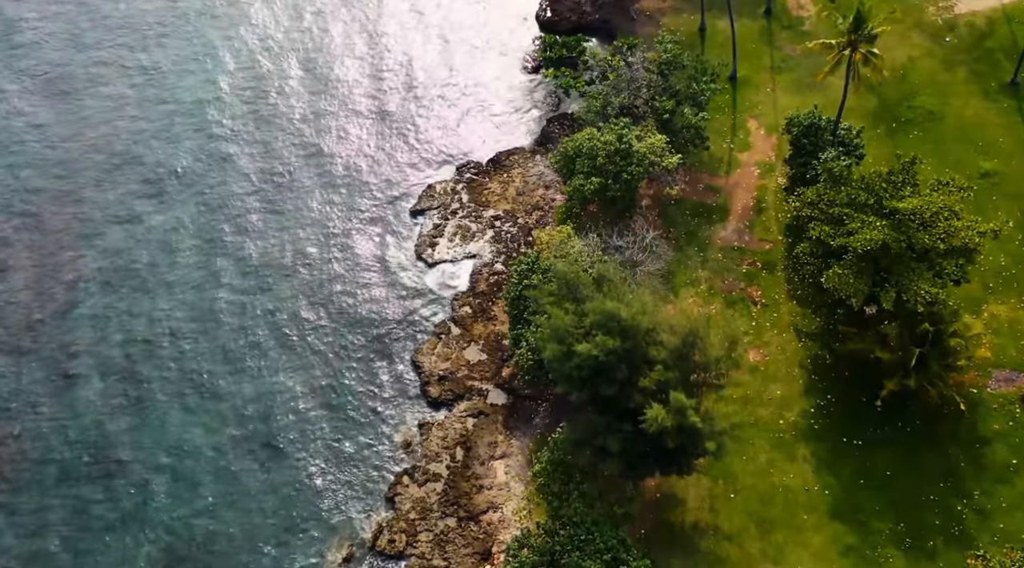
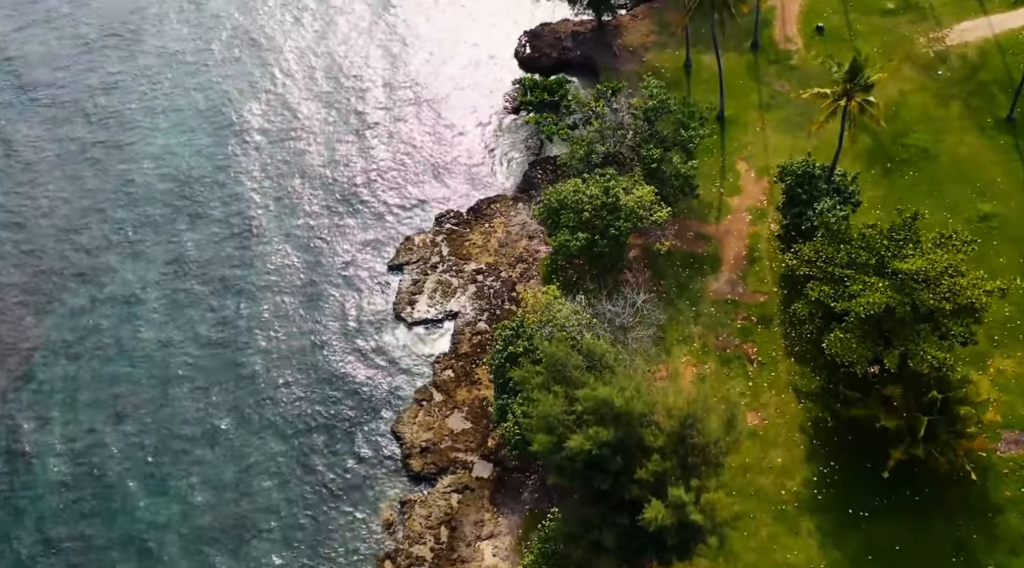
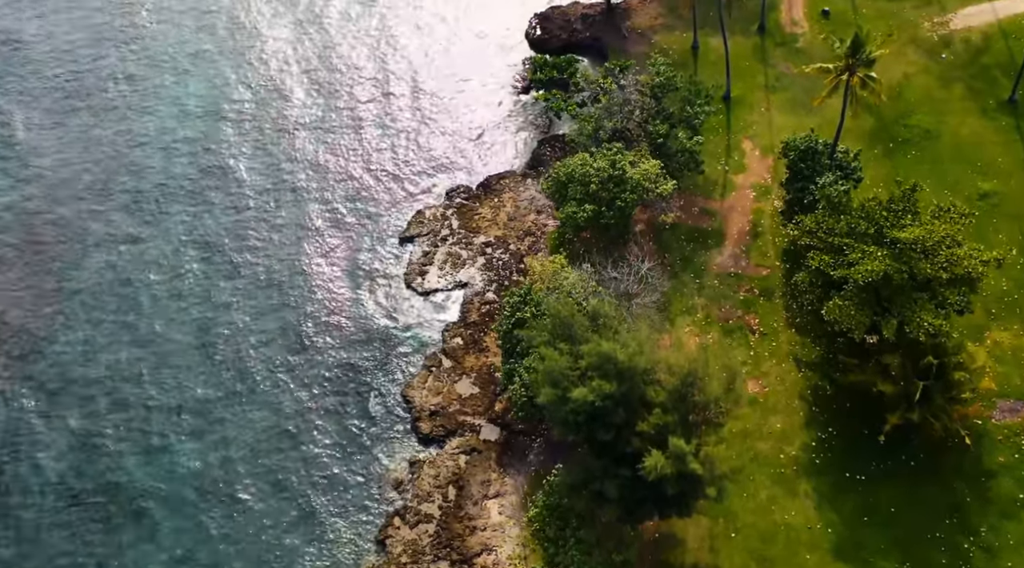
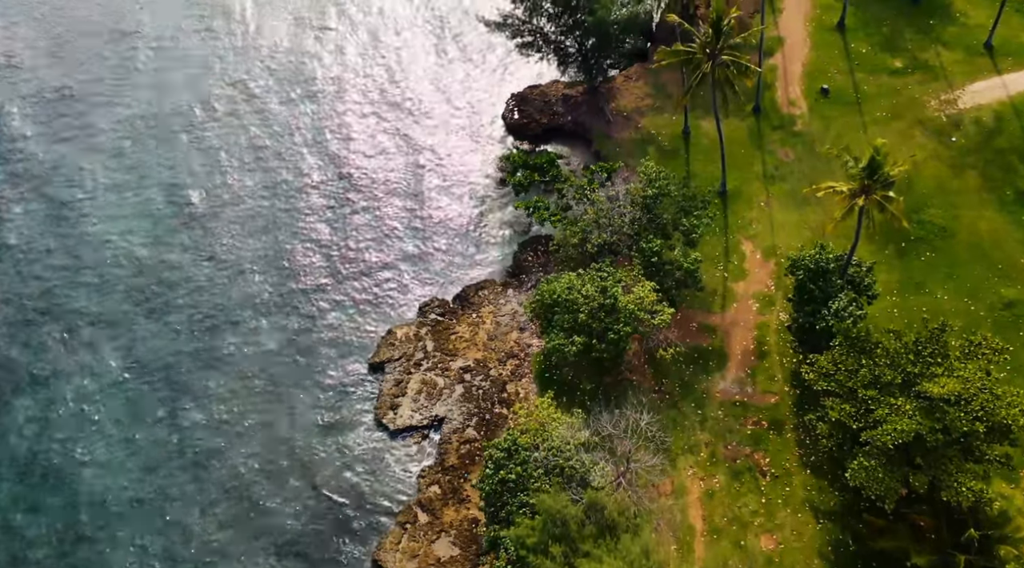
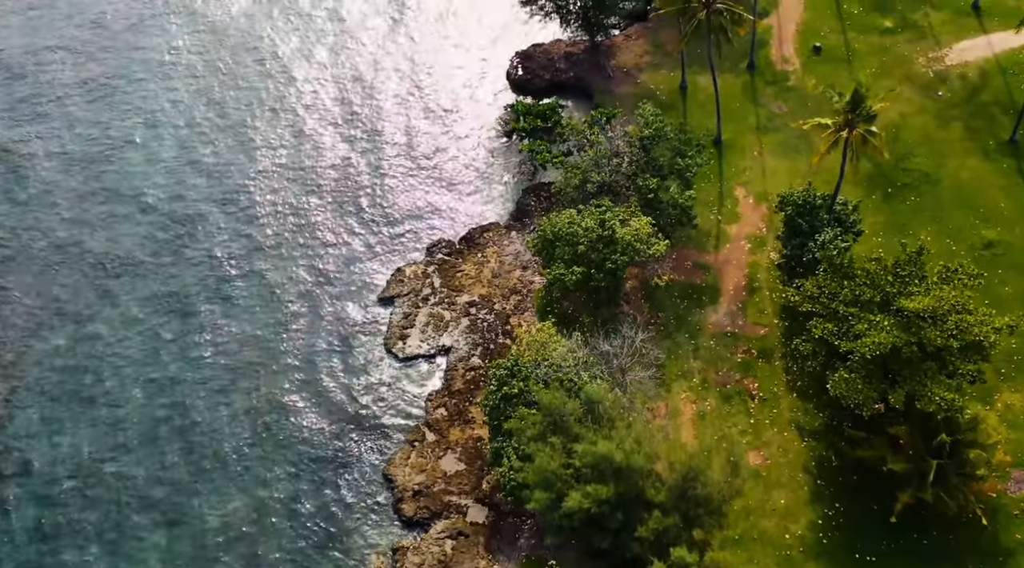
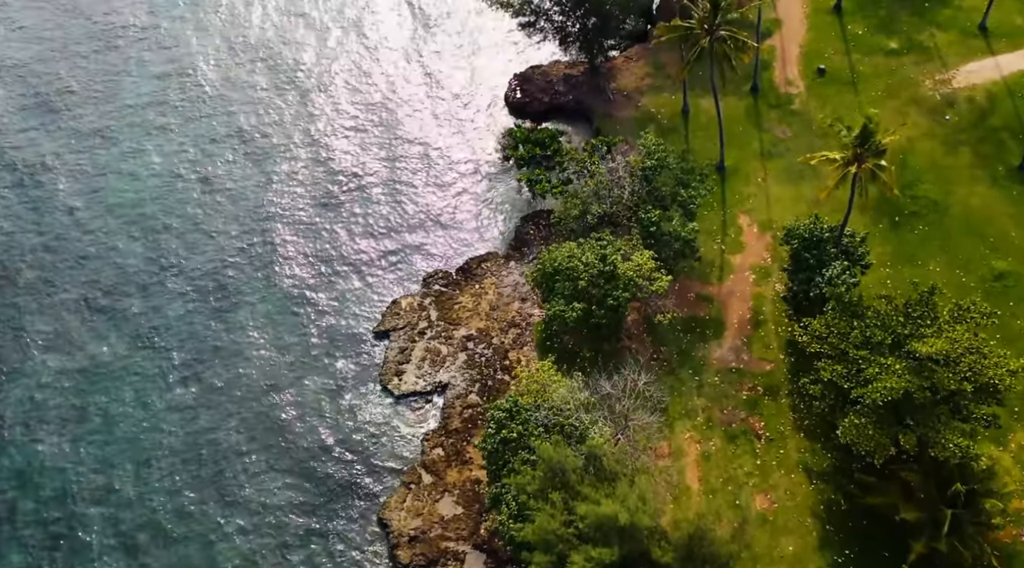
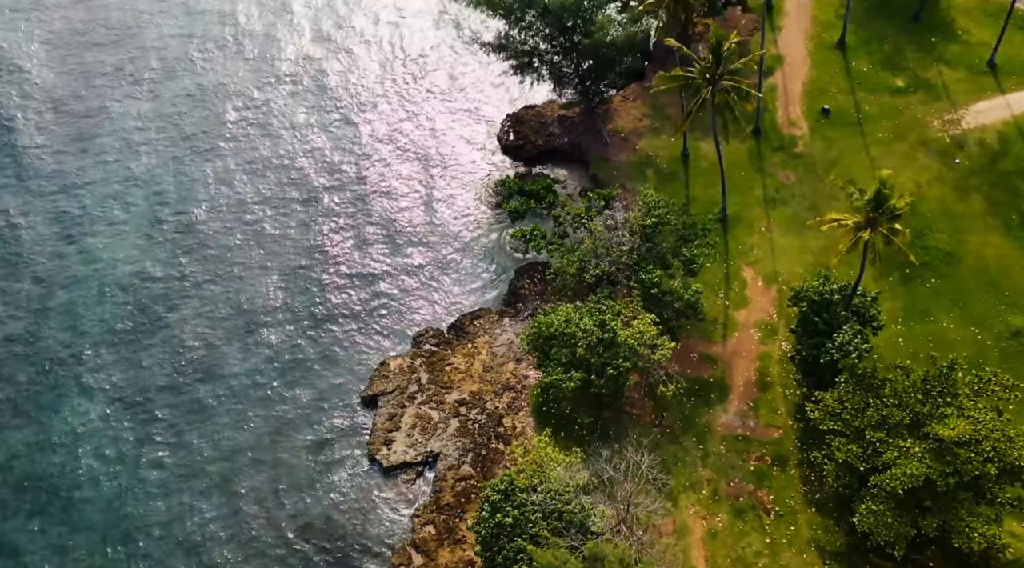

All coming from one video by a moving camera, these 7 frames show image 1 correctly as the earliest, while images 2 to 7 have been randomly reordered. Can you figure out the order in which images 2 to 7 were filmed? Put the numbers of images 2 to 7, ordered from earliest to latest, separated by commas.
3, 2, 5, 6, 4, 7
